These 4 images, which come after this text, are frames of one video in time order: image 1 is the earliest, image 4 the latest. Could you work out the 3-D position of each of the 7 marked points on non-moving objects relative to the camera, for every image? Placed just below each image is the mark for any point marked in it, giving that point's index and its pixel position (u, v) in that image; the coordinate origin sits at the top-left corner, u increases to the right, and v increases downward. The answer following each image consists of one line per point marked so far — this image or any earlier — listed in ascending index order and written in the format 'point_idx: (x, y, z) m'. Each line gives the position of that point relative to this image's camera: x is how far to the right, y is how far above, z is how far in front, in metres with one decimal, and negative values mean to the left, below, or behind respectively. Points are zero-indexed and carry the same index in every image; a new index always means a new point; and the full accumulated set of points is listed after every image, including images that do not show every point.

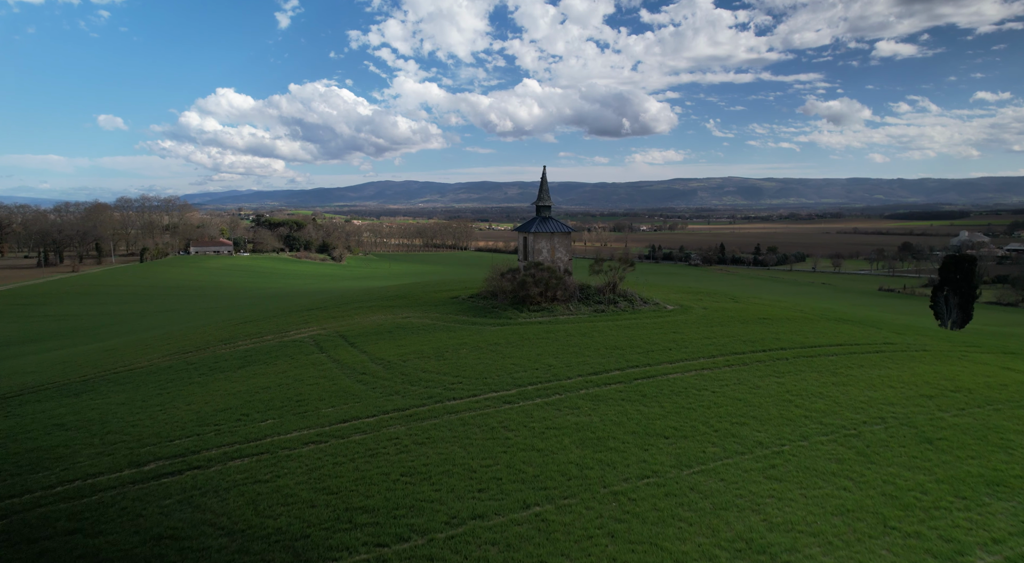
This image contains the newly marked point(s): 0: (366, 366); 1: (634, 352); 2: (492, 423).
0: (-5.1, -2.9, +20.0) m
1: (+4.0, -2.3, +19.1) m
2: (-0.4, -3.3, +13.3) m
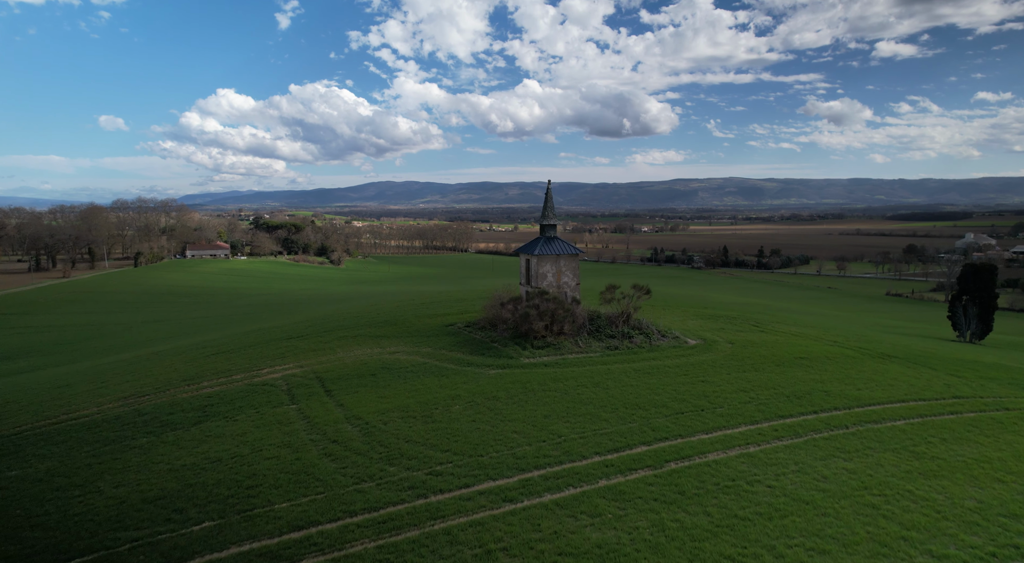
0: (-5.0, -4.2, +16.8) m
1: (+4.1, -3.6, +15.9) m
2: (-0.4, -4.6, +10.1) m
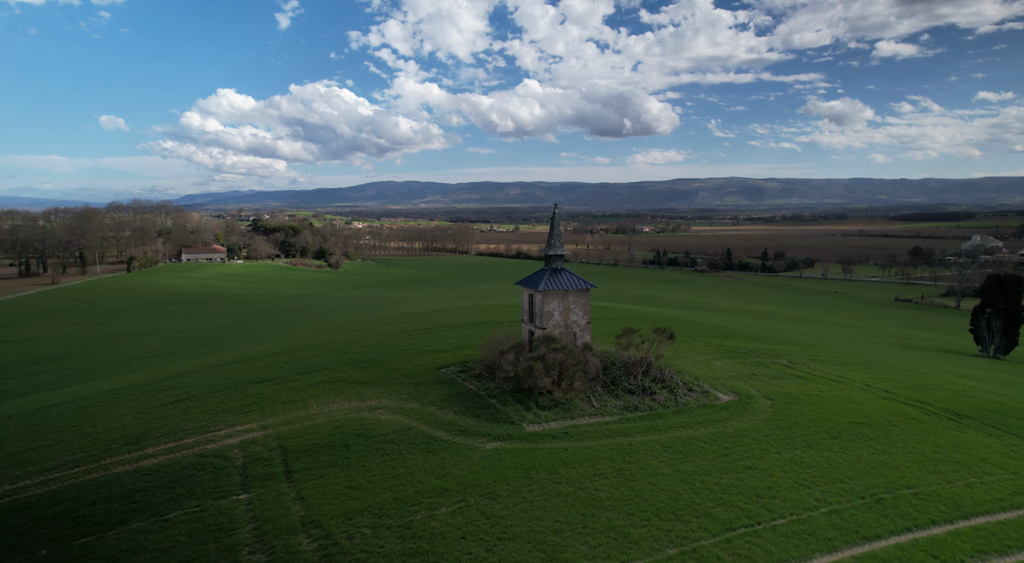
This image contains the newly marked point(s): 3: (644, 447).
0: (-5.0, -5.8, +13.1) m
1: (+4.1, -5.3, +12.2) m
2: (-0.4, -6.2, +6.4) m
3: (+3.9, -4.8, +16.9) m
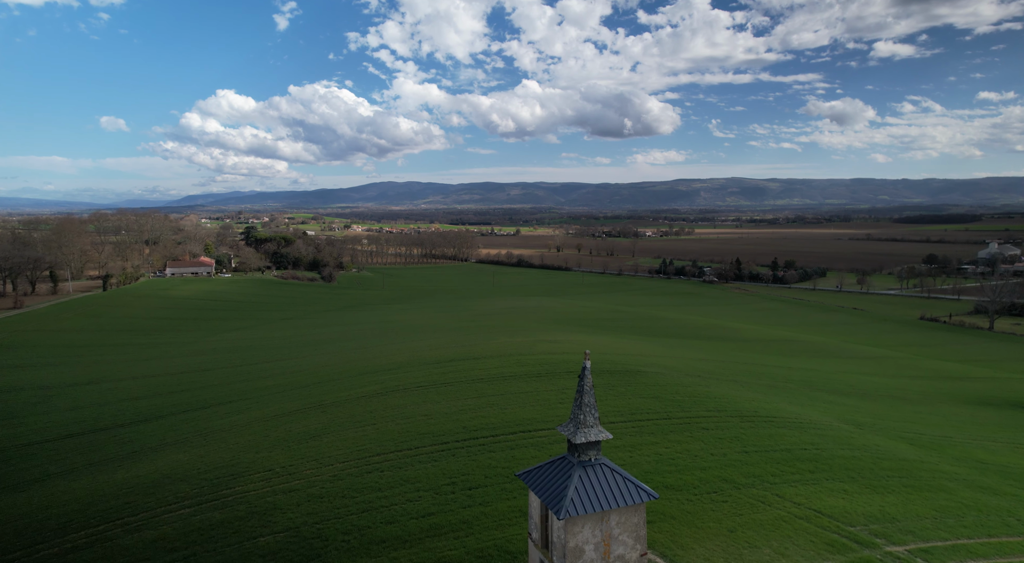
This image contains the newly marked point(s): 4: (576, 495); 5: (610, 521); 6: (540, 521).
0: (-5.0, -10.9, +2.5) m
1: (+4.1, -10.3, +1.6) m
2: (-0.4, -11.2, -4.1) m
3: (+3.9, -9.8, +6.4) m
4: (+1.5, -5.0, +13.4) m
5: (+2.4, -5.7, +13.5) m
6: (+0.6, -6.1, +14.5) m
